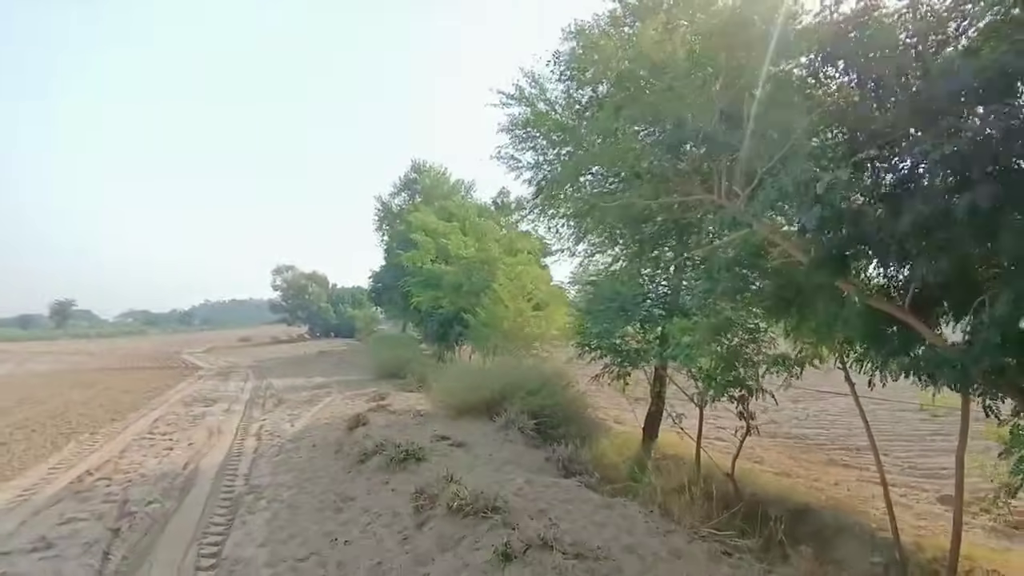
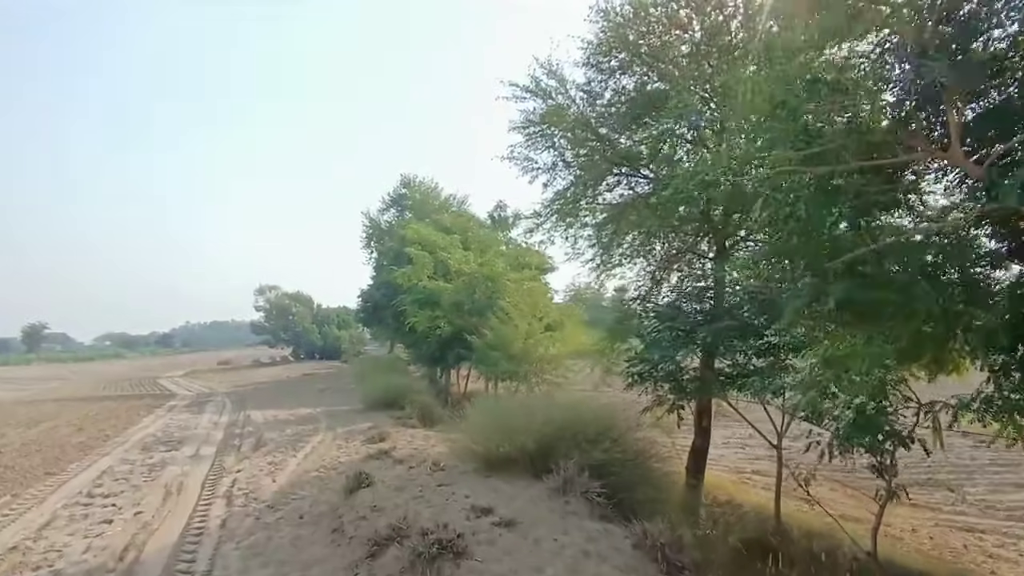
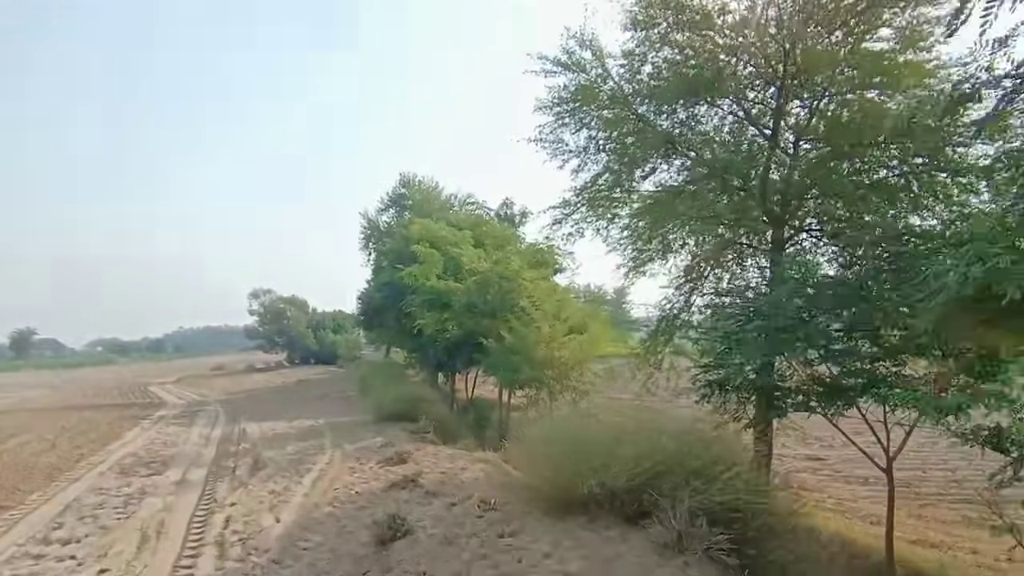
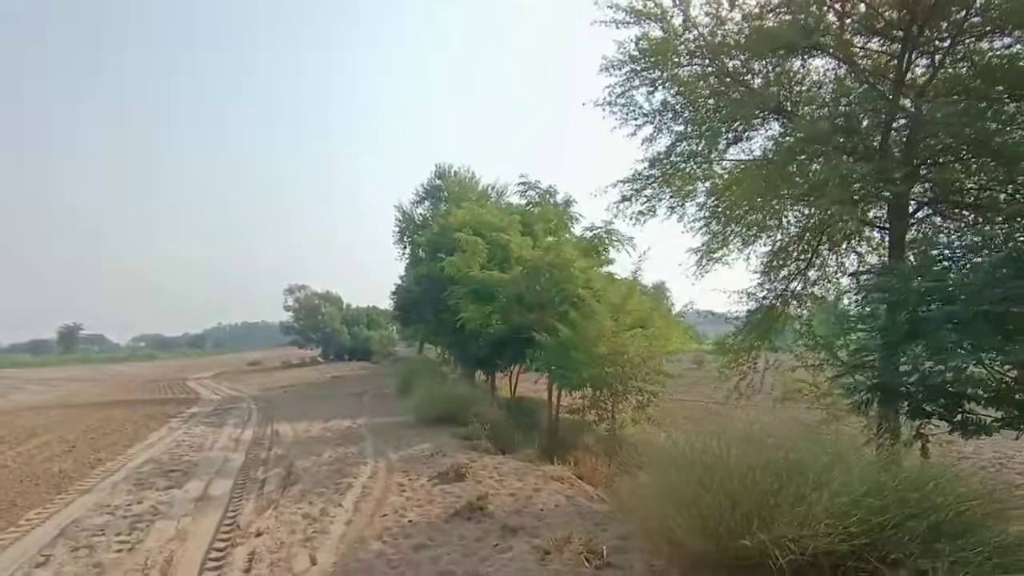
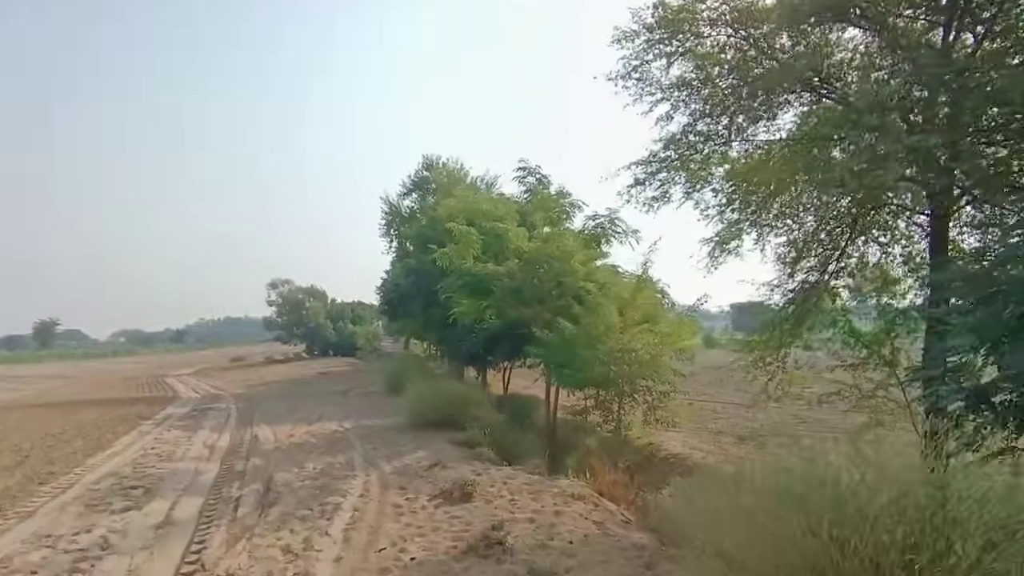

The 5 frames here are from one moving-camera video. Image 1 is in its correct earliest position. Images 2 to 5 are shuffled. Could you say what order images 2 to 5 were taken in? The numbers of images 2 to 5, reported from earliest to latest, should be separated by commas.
2, 3, 4, 5
